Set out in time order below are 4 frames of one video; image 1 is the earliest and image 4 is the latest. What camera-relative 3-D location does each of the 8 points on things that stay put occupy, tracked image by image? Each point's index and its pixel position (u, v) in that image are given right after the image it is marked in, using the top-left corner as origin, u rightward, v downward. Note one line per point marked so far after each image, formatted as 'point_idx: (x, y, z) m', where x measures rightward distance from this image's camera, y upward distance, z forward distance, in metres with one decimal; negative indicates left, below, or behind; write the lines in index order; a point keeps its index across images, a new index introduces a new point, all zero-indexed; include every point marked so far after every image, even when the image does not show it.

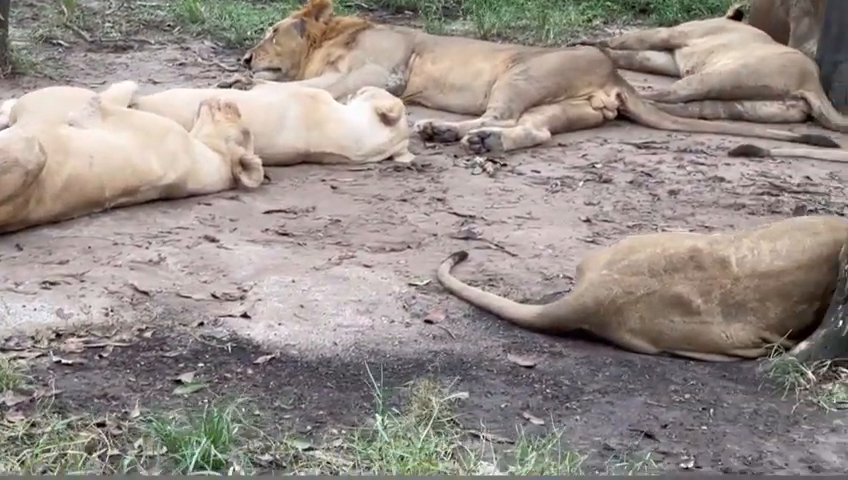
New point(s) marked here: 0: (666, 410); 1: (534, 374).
0: (+0.6, -0.4, +4.5) m
1: (+0.3, -0.3, +4.7) m
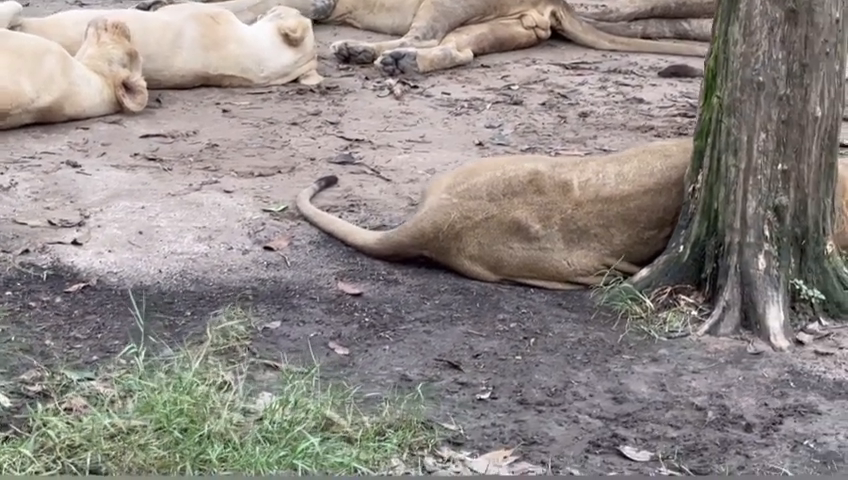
0: (+0.1, -0.2, +4.3) m
1: (-0.1, -0.1, +4.5) m
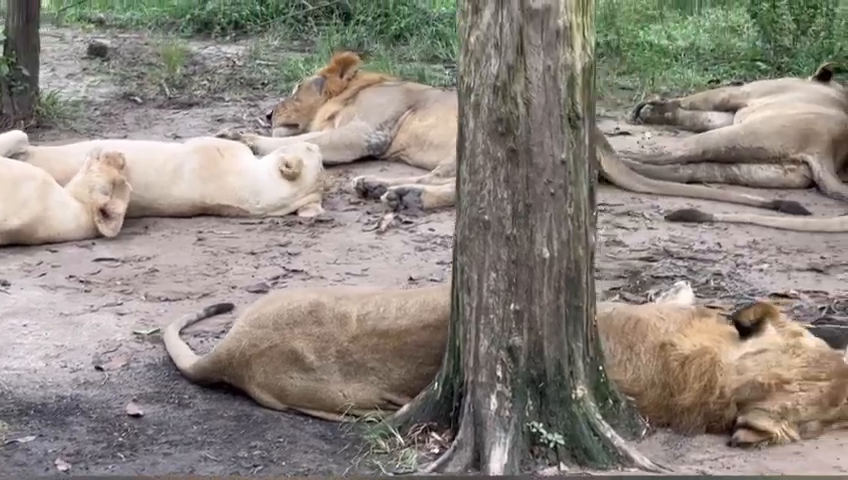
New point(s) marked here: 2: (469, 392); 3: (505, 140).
0: (-0.5, -0.5, +4.5) m
1: (-0.7, -0.4, +4.7) m
2: (+0.1, -0.3, +4.4) m
3: (+0.2, +0.2, +4.3) m
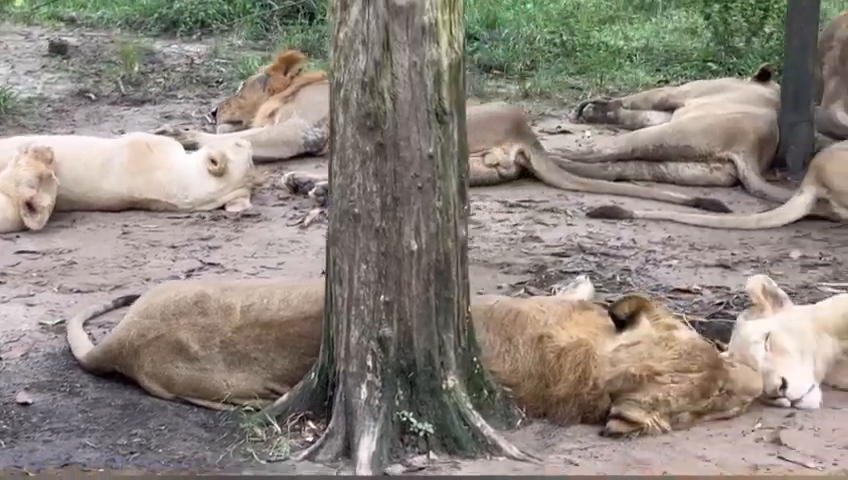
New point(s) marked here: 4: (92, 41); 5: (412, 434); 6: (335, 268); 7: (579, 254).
0: (-0.8, -0.5, +4.5) m
1: (-1.0, -0.4, +4.8) m
2: (-0.2, -0.3, +4.5) m
3: (-0.1, +0.2, +4.4) m
4: (-1.8, +1.1, +10.5) m
5: (0.0, -0.4, +4.5) m
6: (-0.2, -0.1, +4.5) m
7: (+0.5, 0.0, +6.3) m
